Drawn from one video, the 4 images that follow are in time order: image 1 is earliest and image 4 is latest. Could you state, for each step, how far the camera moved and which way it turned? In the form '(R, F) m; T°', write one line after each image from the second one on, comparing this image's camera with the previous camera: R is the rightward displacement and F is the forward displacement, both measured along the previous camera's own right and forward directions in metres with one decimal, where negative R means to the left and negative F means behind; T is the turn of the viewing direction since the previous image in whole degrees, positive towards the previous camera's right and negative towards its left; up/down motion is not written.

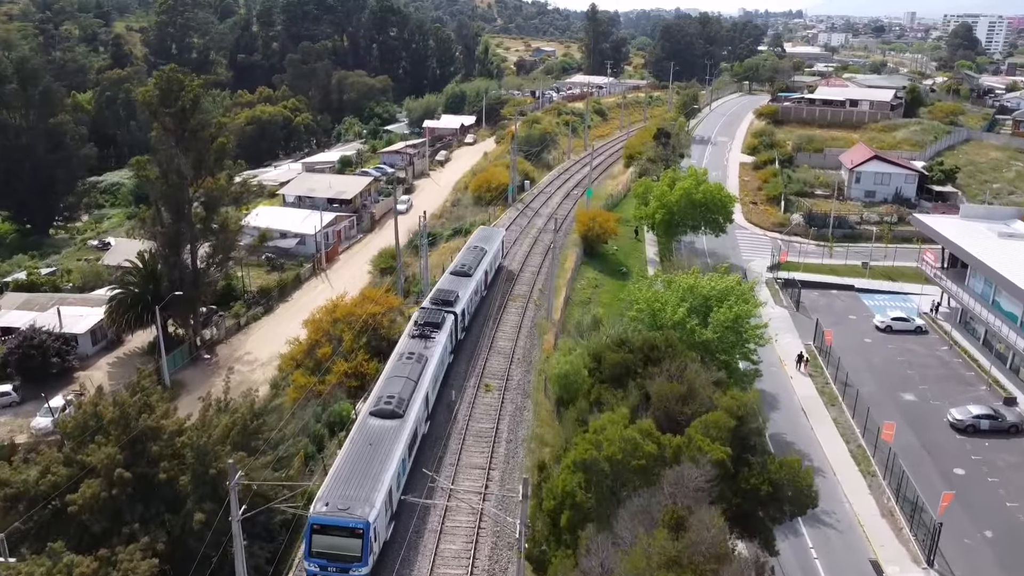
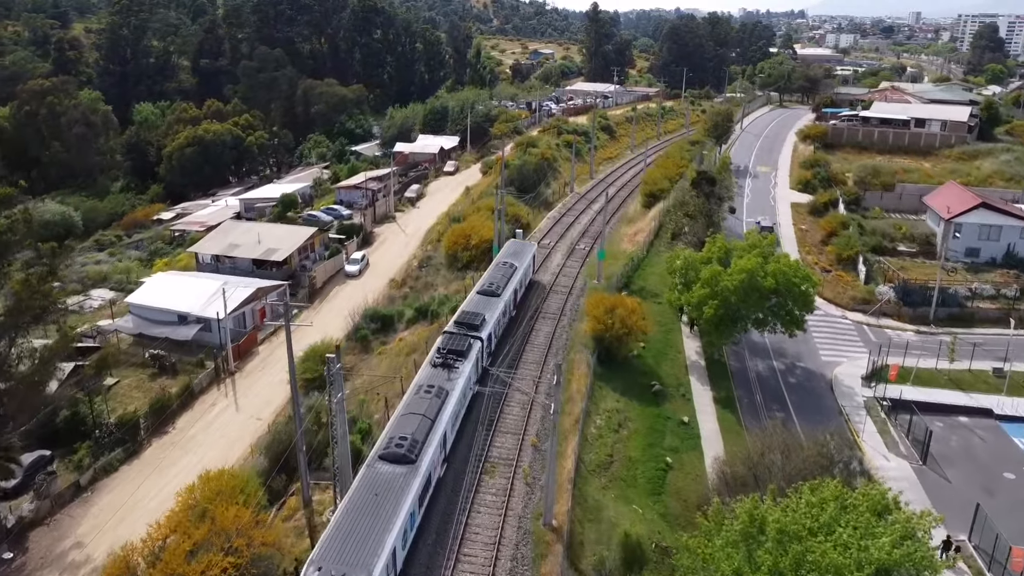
(+0.6, +13.4) m; 0°
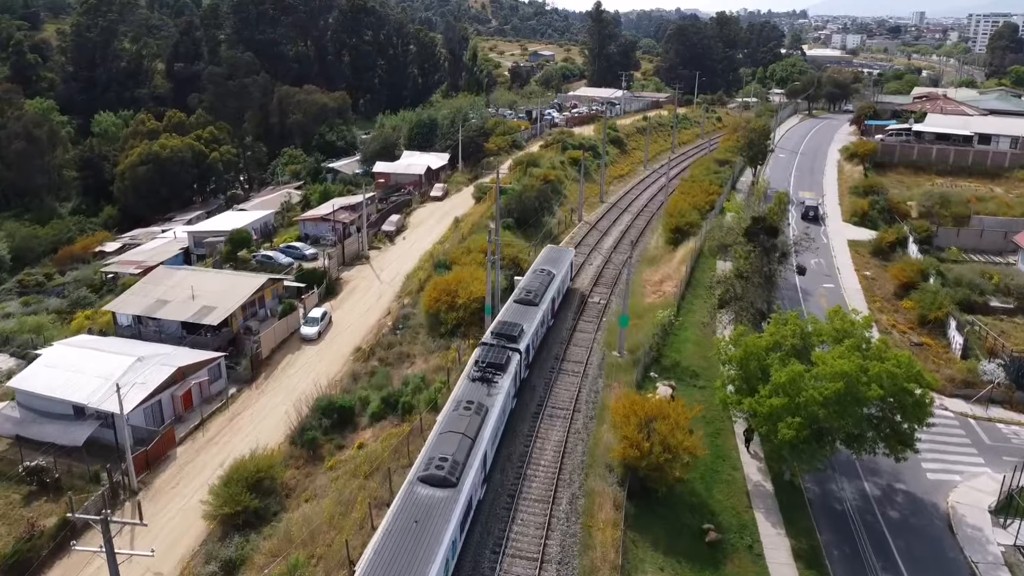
(+0.1, +8.5) m; 0°
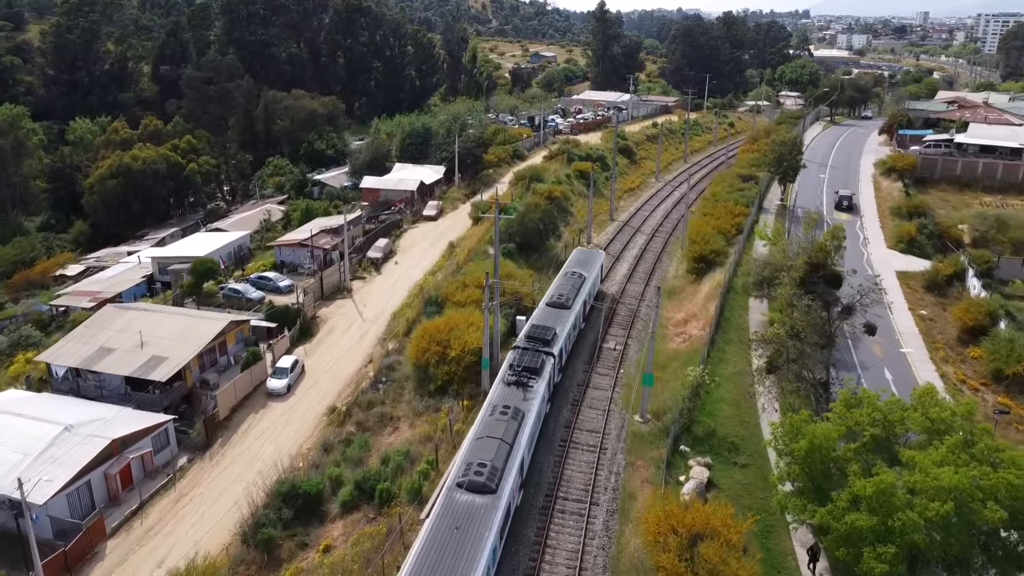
(0.0, +4.9) m; 0°
